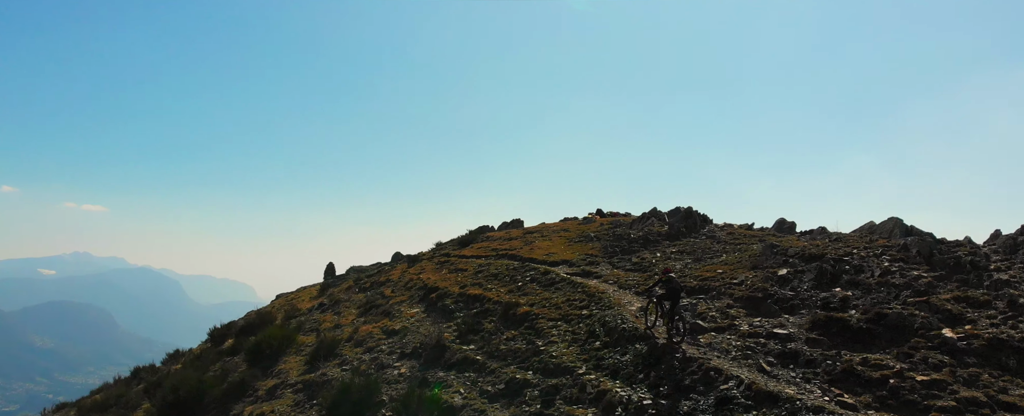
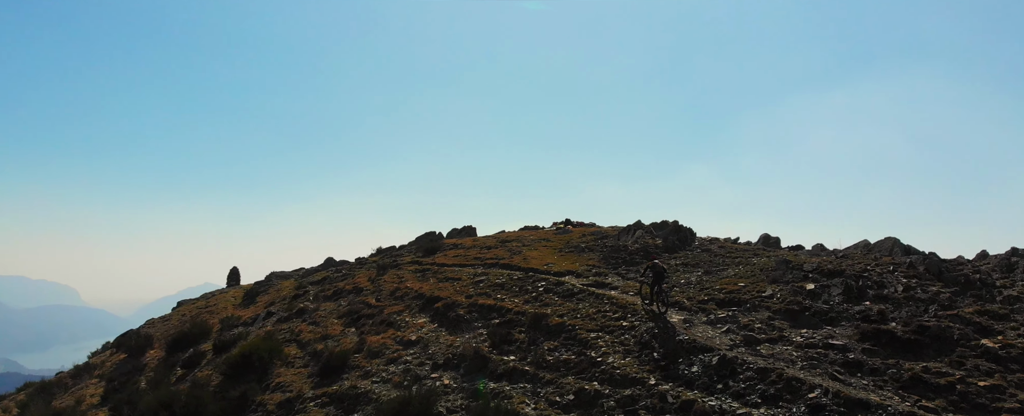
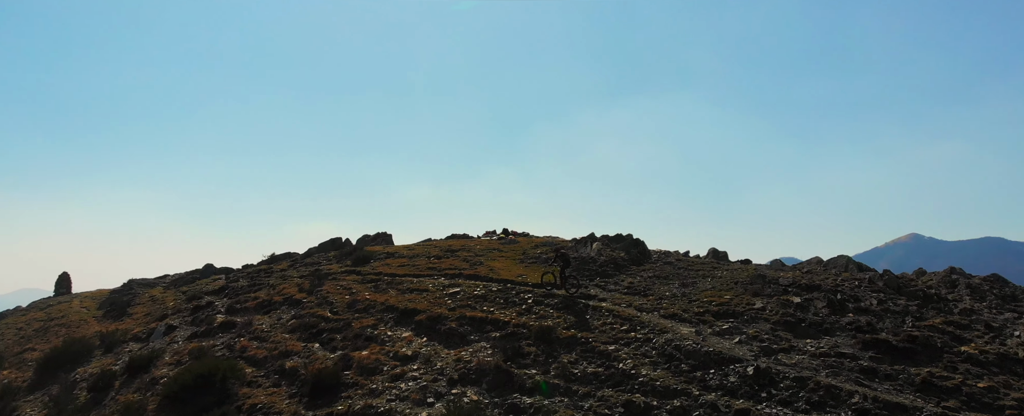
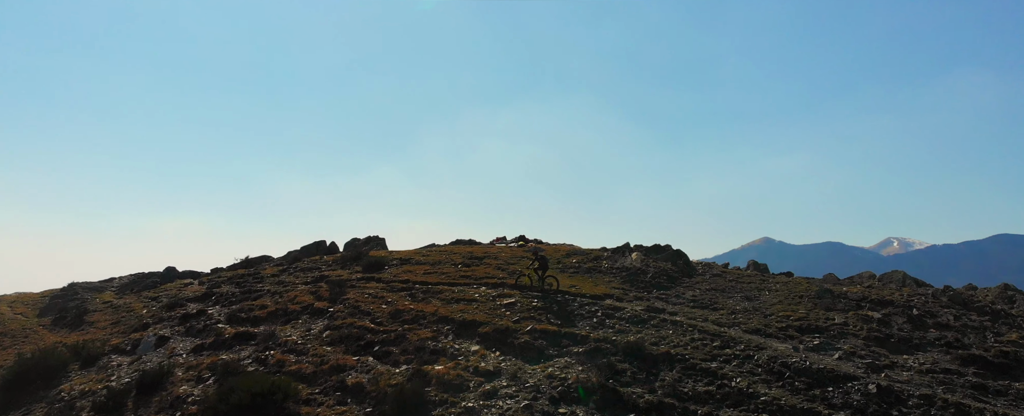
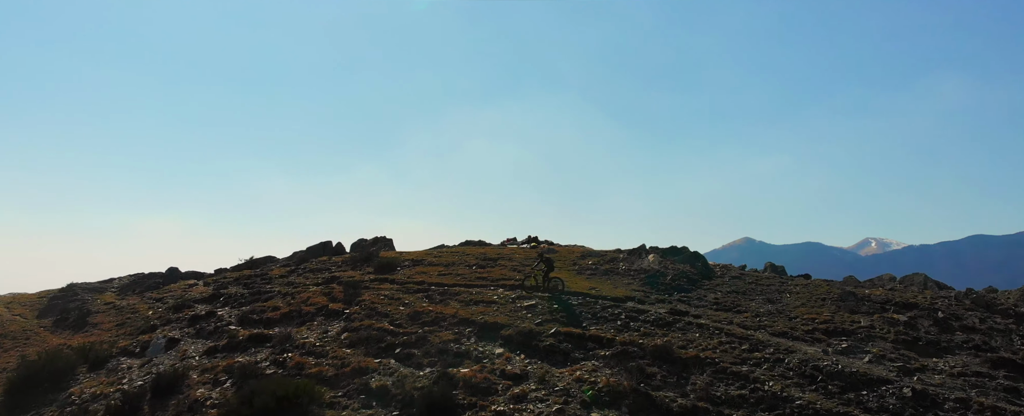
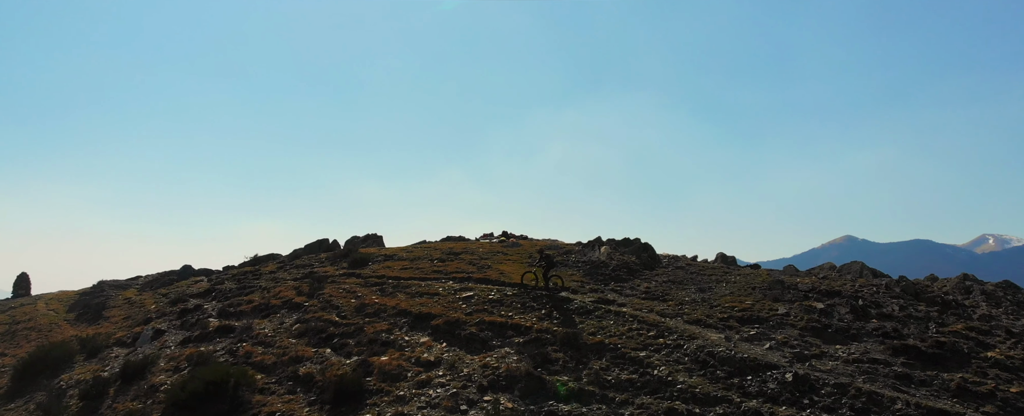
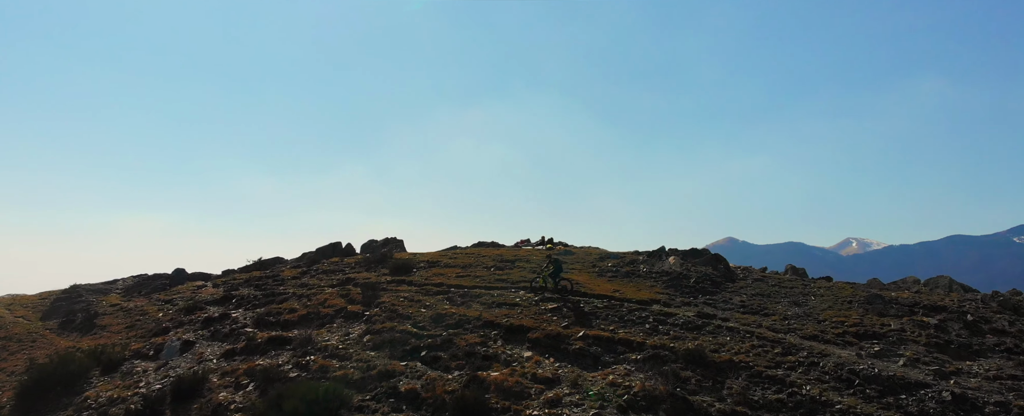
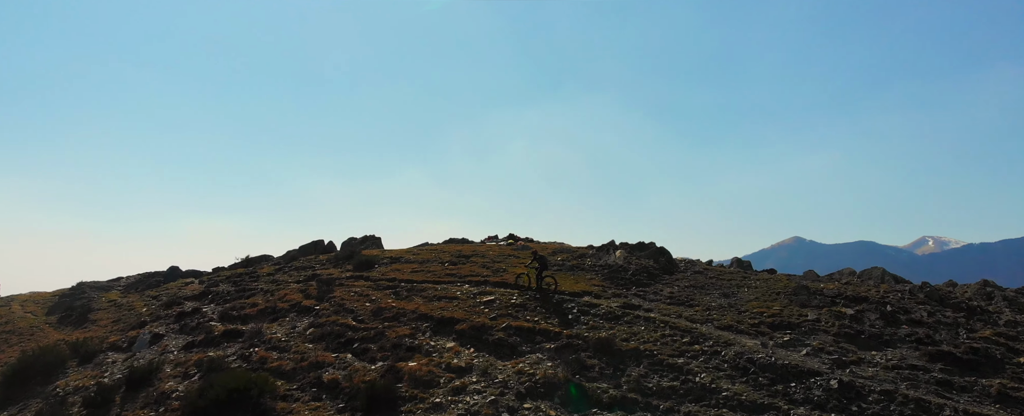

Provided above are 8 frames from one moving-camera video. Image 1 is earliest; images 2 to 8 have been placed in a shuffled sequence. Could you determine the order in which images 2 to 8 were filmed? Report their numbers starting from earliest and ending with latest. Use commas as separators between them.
2, 3, 6, 8, 4, 5, 7
